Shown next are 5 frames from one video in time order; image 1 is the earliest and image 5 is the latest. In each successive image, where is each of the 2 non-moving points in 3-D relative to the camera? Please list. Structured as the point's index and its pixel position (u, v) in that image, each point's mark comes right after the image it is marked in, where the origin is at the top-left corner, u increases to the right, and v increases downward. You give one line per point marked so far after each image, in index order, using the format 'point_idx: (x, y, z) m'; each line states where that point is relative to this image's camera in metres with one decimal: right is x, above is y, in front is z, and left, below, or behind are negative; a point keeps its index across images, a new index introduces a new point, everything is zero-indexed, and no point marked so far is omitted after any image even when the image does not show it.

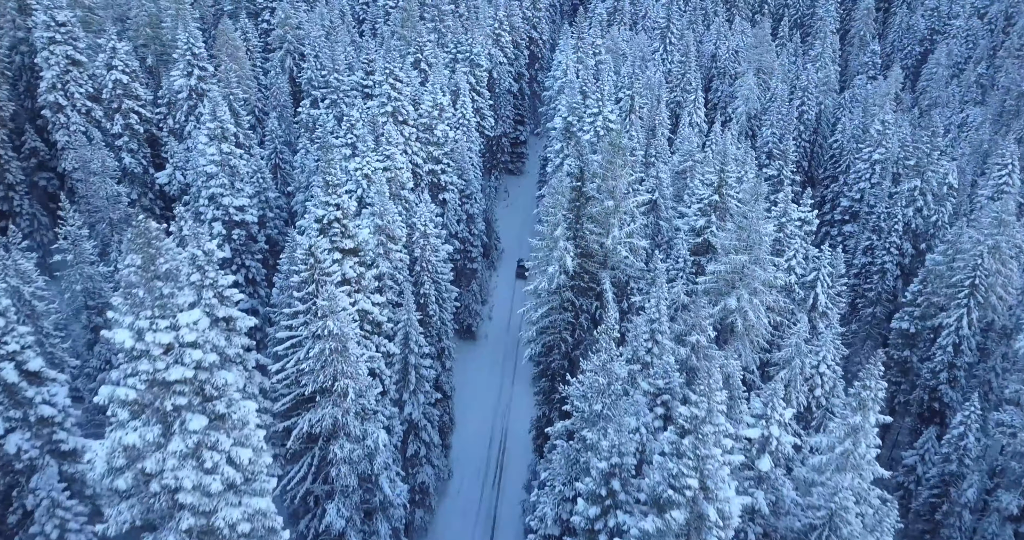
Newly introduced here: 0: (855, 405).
0: (+8.6, -3.4, +18.2) m
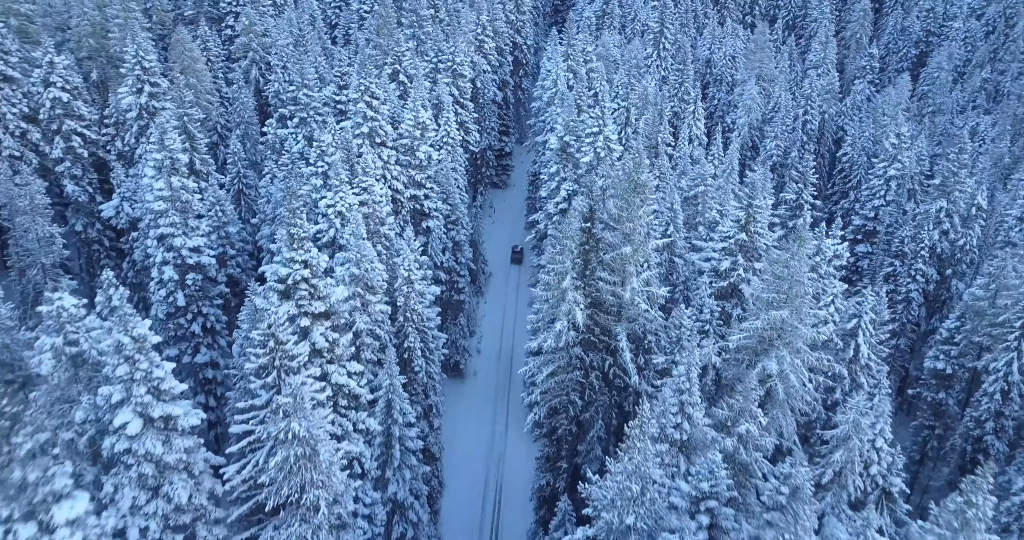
0: (+8.9, -5.1, +14.6) m
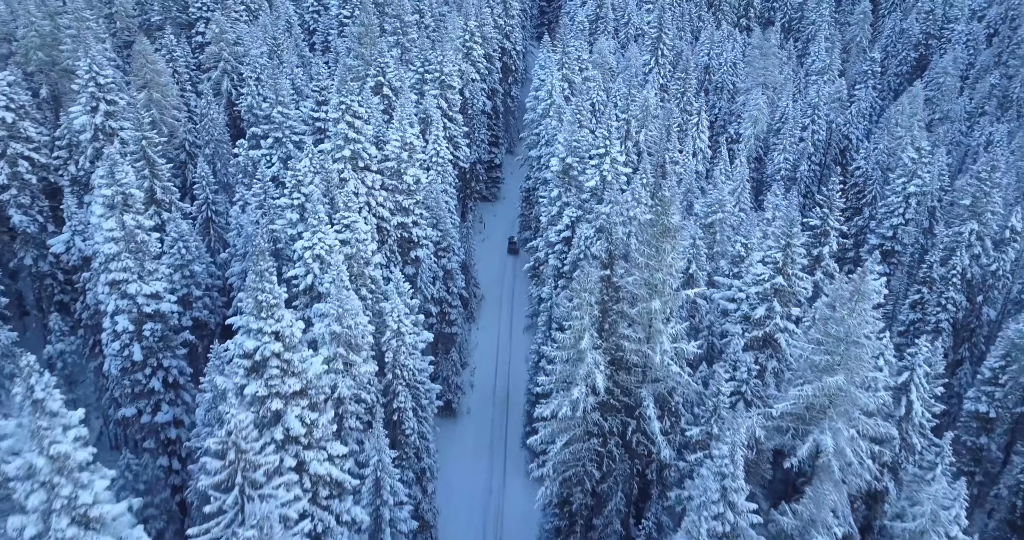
0: (+9.4, -6.6, +11.7) m
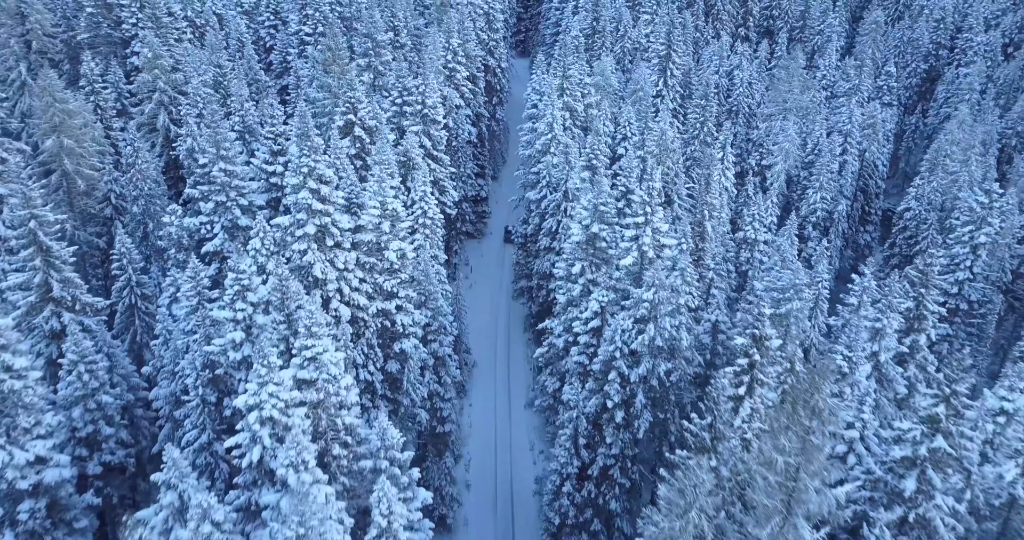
0: (+10.8, -9.8, +5.1) m
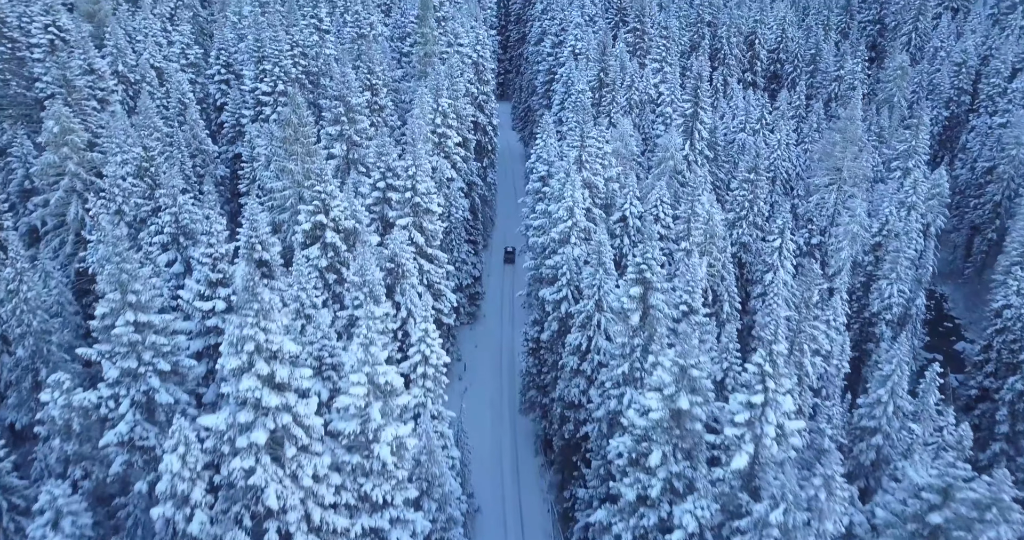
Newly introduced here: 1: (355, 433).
0: (+13.1, -13.4, -2.9) m
1: (-3.8, -3.7, +17.6) m
